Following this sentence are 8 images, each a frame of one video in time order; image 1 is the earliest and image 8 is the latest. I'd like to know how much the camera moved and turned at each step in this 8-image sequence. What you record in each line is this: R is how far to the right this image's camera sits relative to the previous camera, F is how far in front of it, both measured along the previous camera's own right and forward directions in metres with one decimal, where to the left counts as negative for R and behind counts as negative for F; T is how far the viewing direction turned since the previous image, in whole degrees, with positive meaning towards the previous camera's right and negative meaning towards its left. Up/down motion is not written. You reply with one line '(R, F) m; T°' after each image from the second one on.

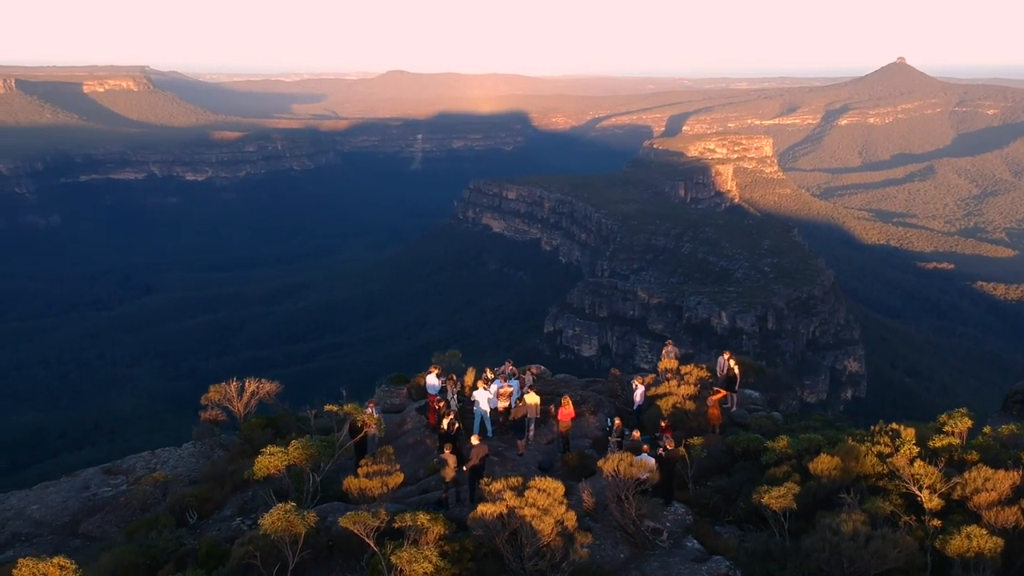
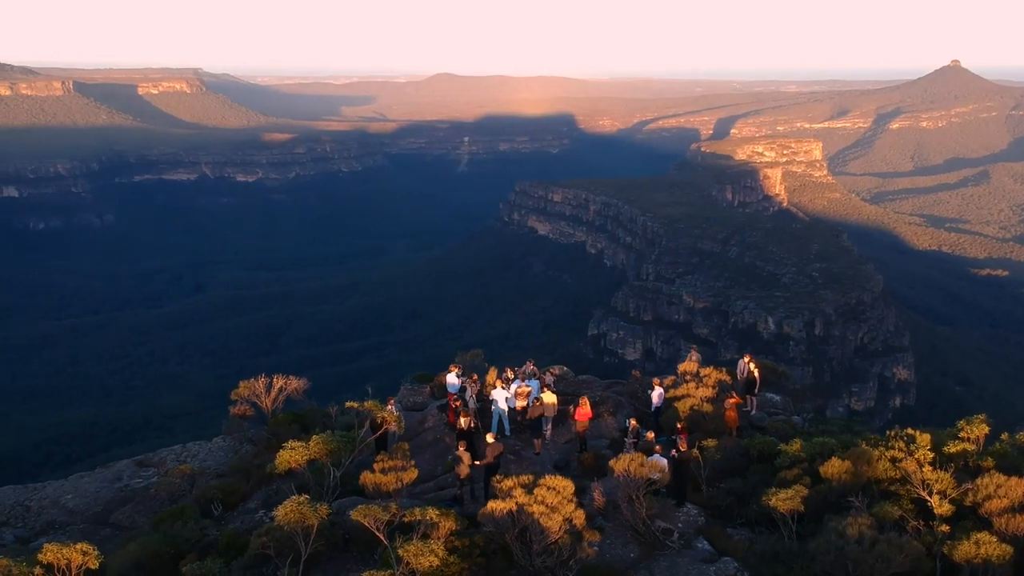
(+0.3, -0.1) m; -3°
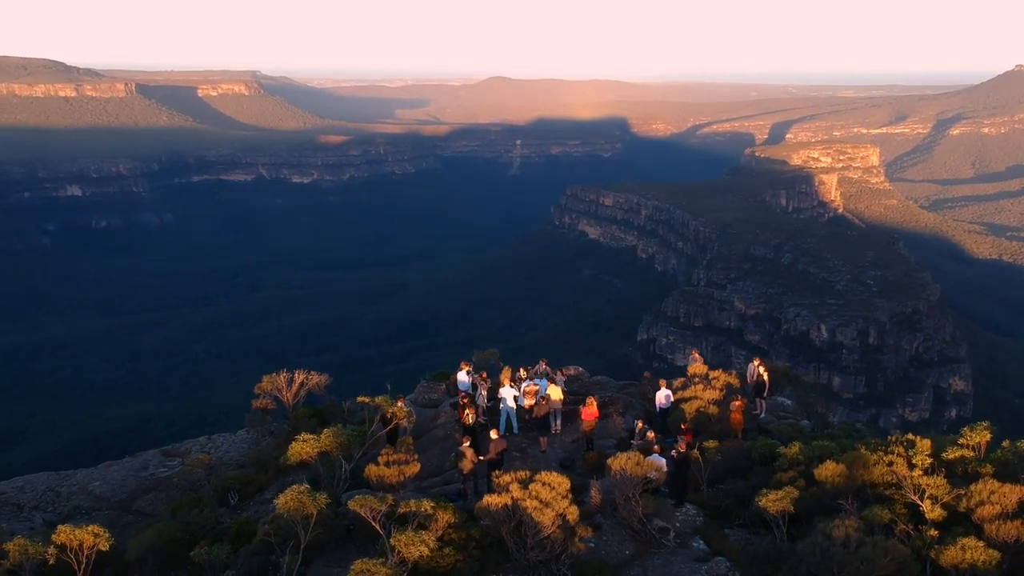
(+0.4, -0.2) m; -3°
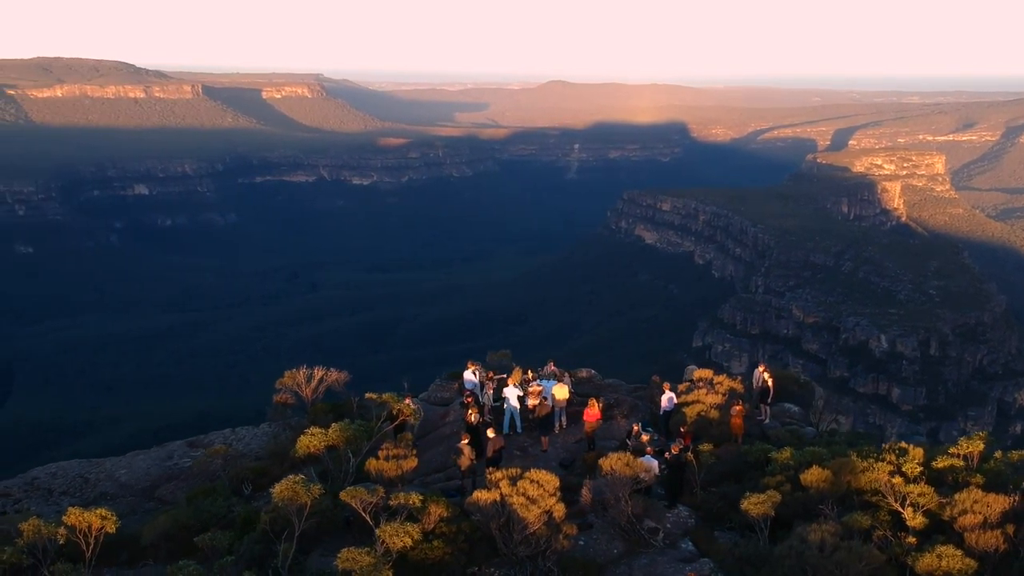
(+0.5, -0.2) m; -3°
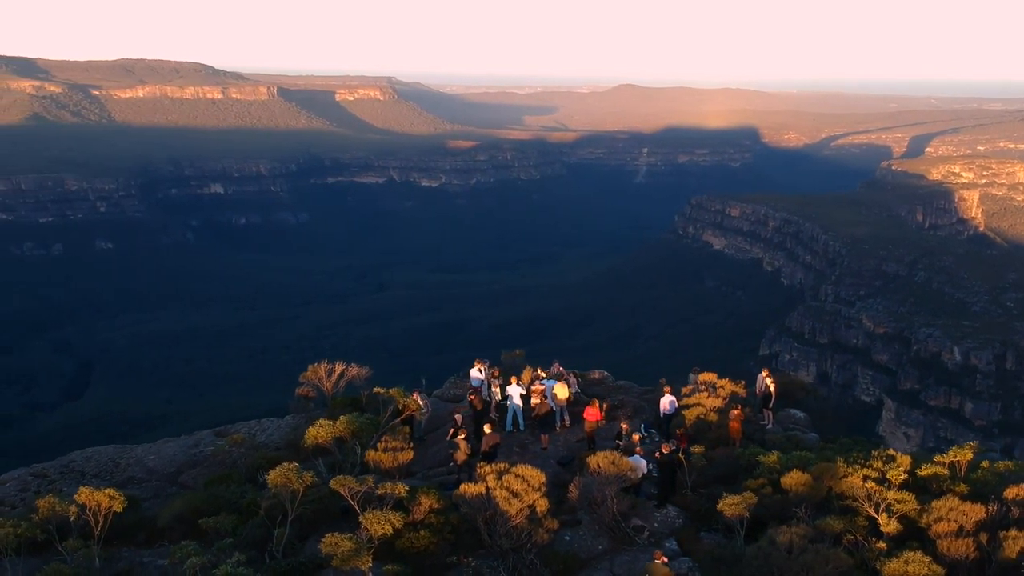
(+0.7, -0.2) m; -4°
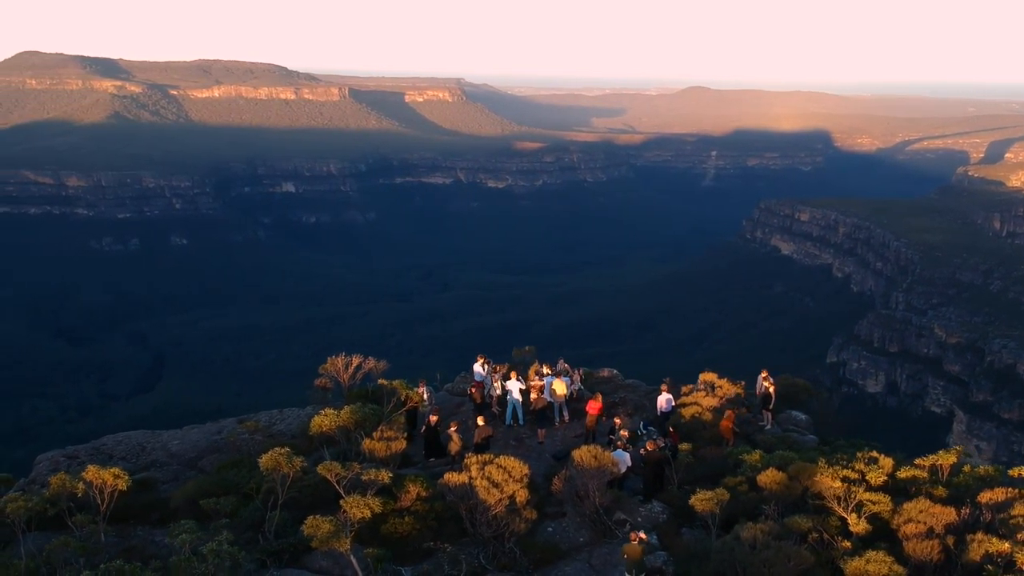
(+0.7, -0.2) m; -4°
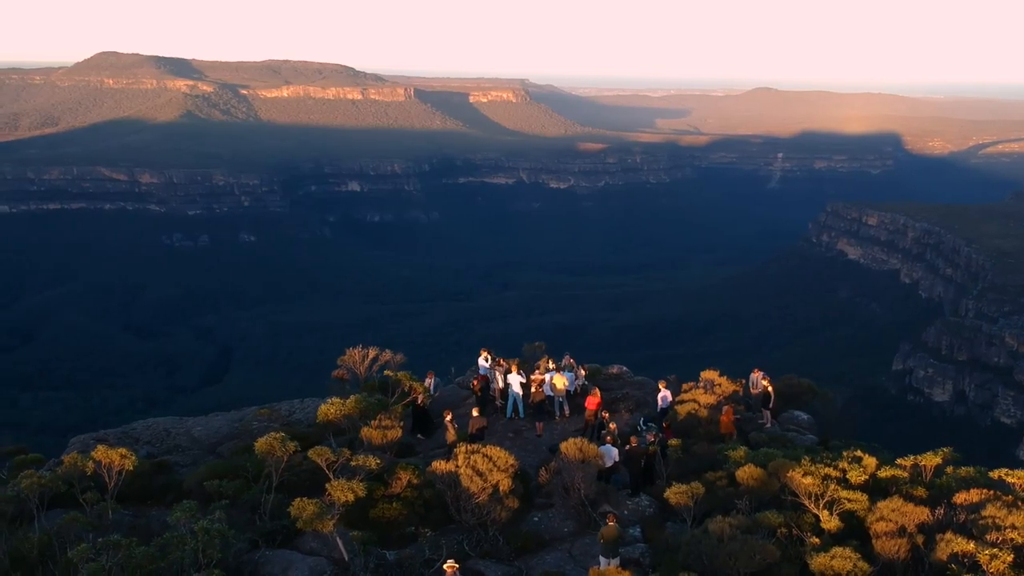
(+0.7, -0.2) m; -4°
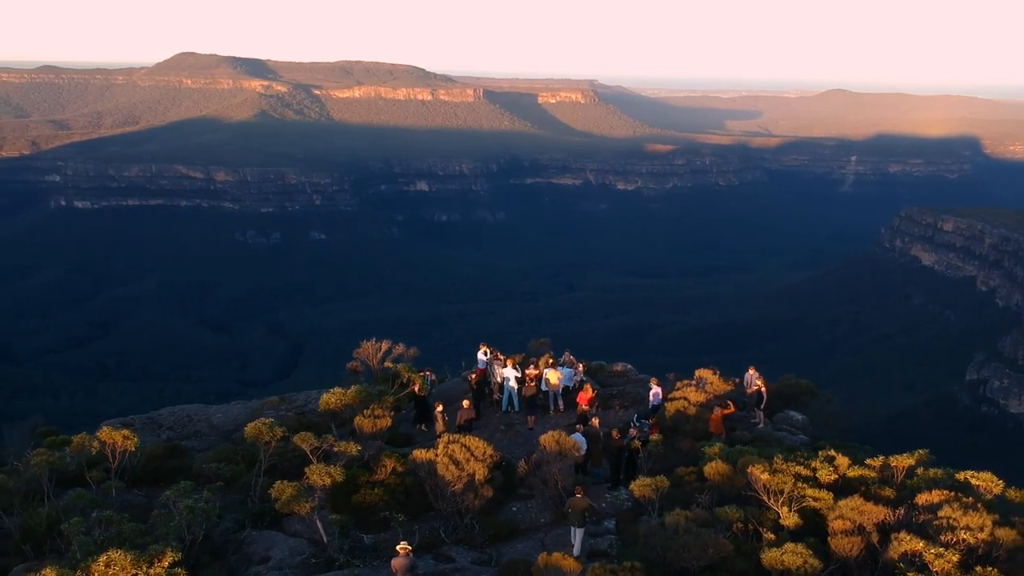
(+0.8, -0.2) m; -4°
